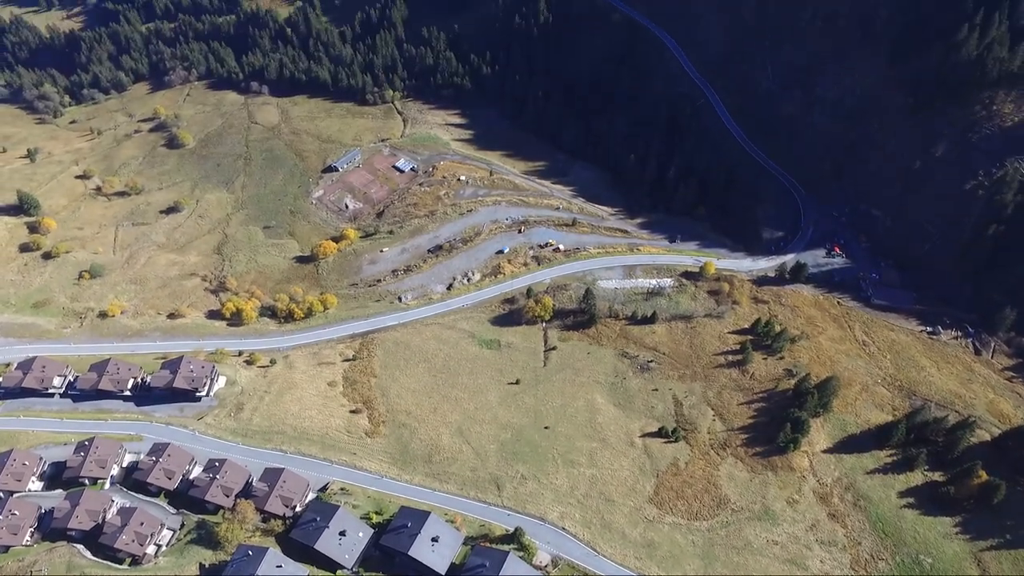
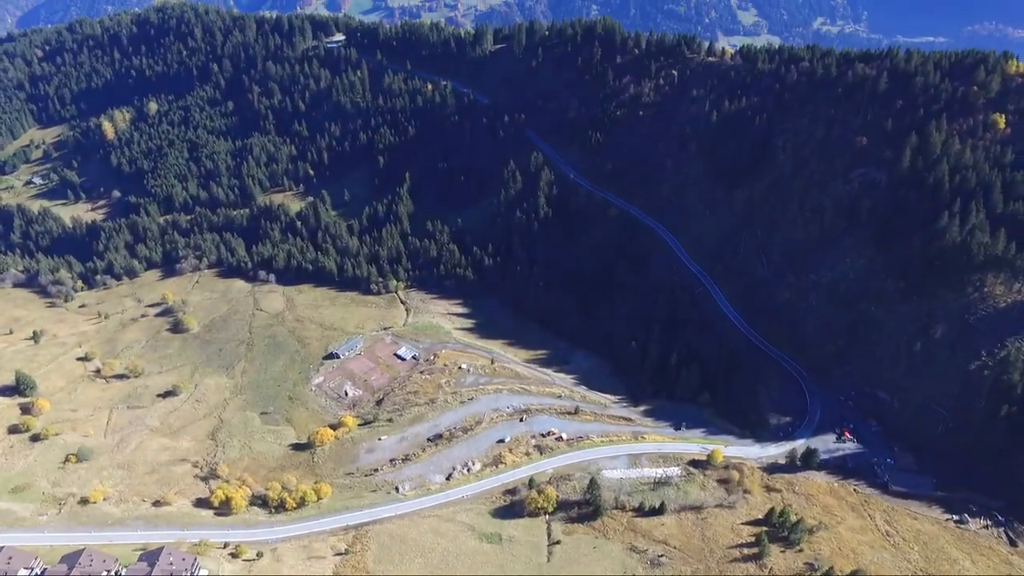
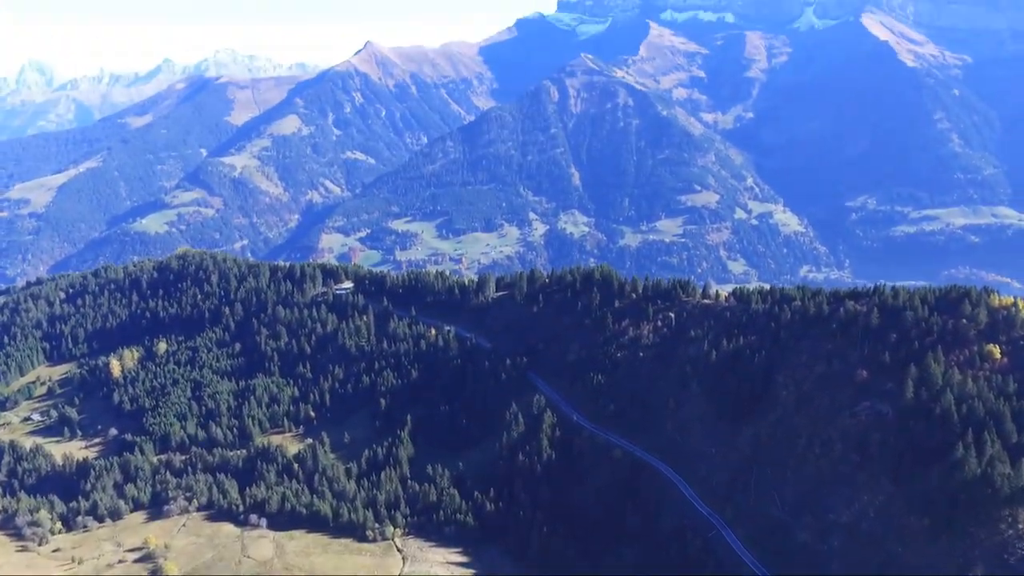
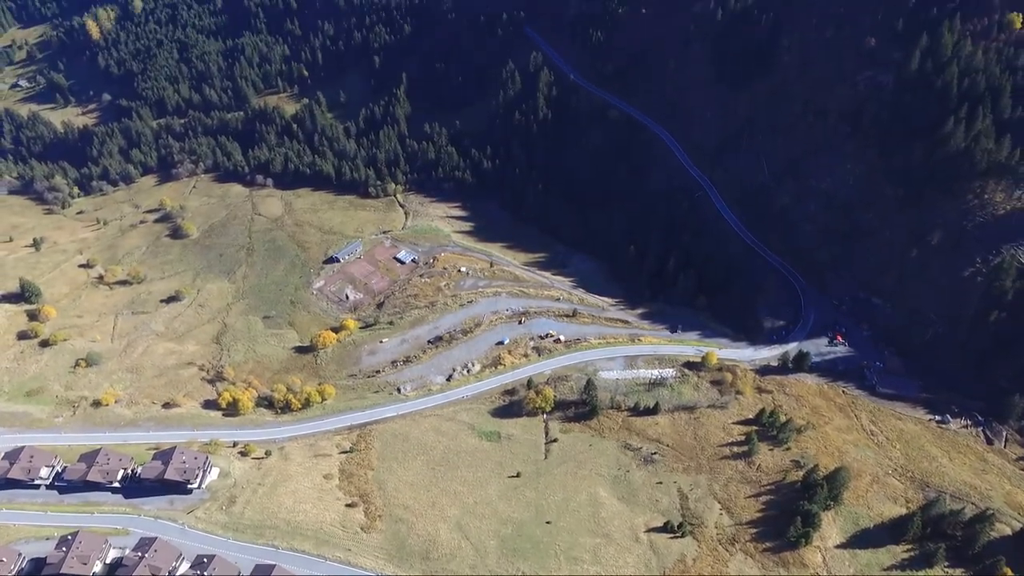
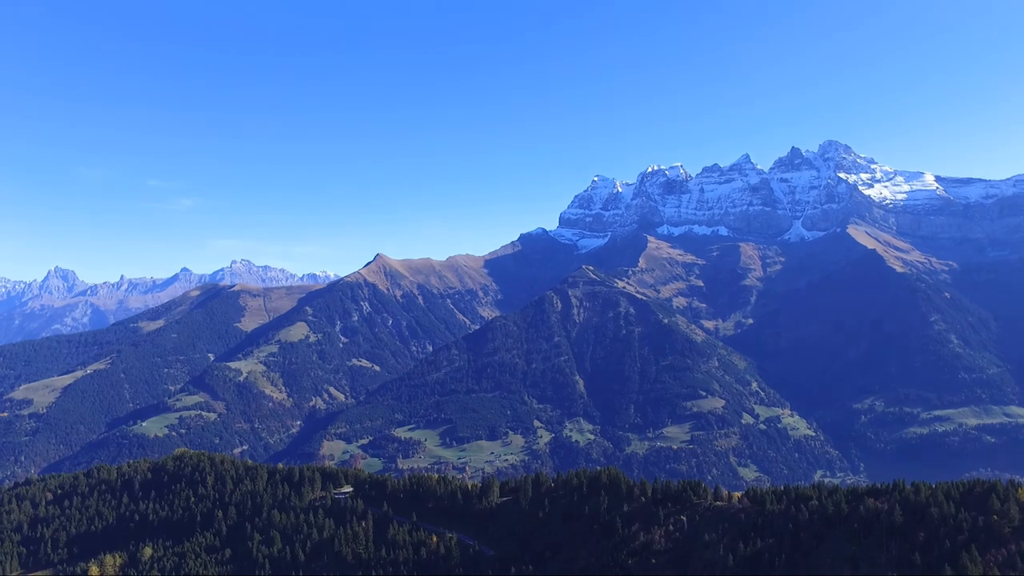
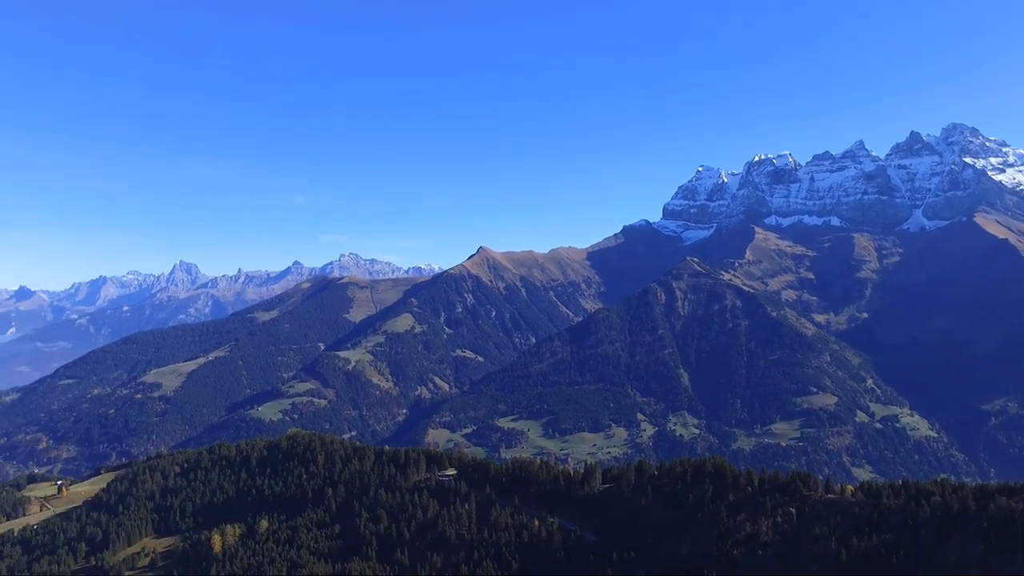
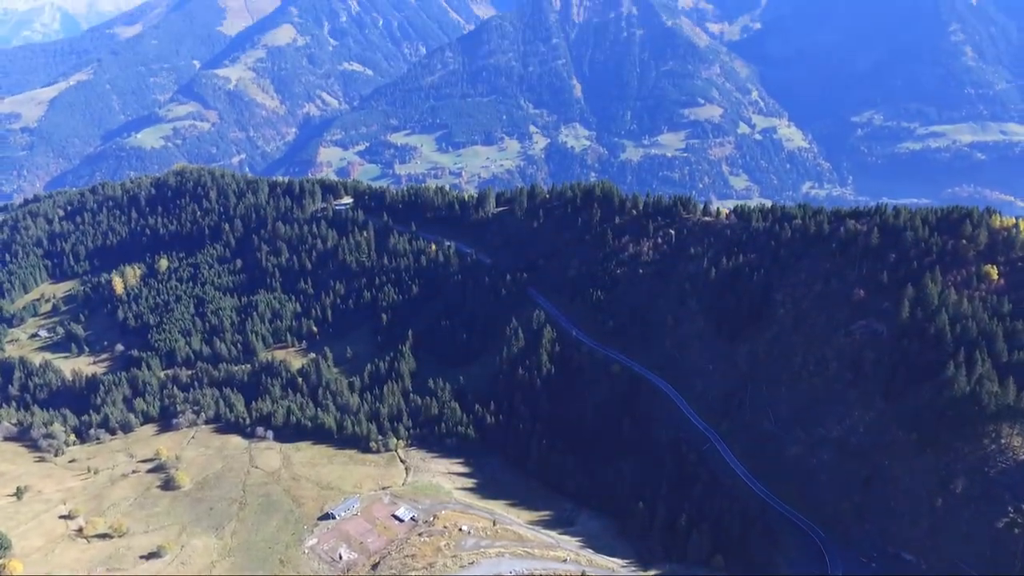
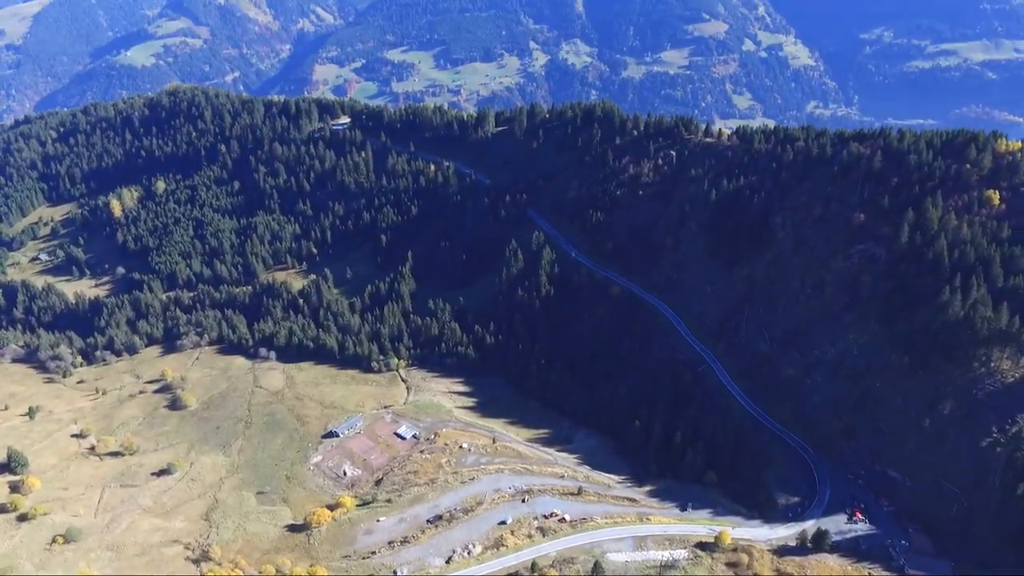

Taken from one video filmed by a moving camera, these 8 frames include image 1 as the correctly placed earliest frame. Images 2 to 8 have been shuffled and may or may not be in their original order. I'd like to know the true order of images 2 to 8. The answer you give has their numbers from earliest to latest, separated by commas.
4, 2, 8, 7, 3, 5, 6
